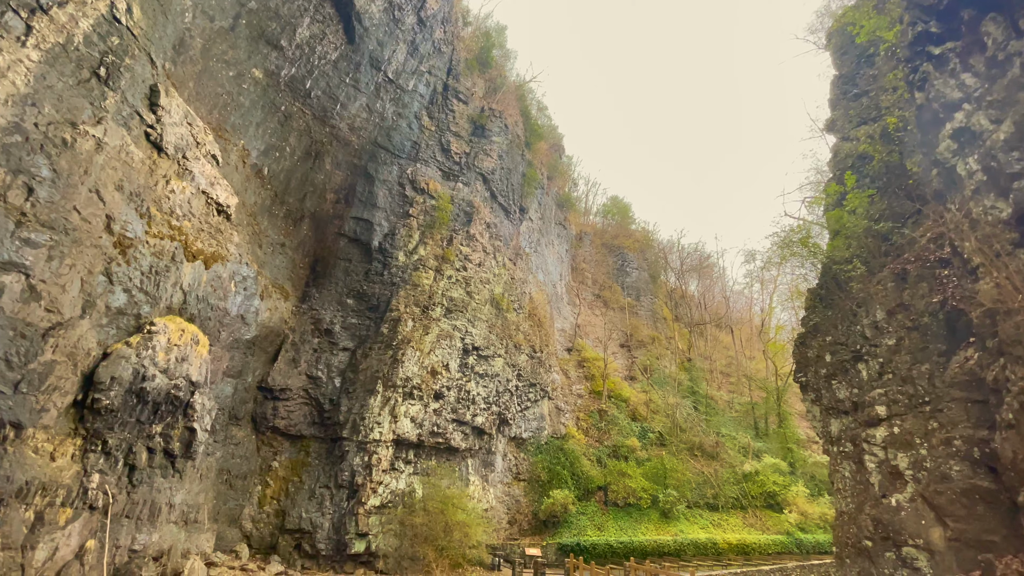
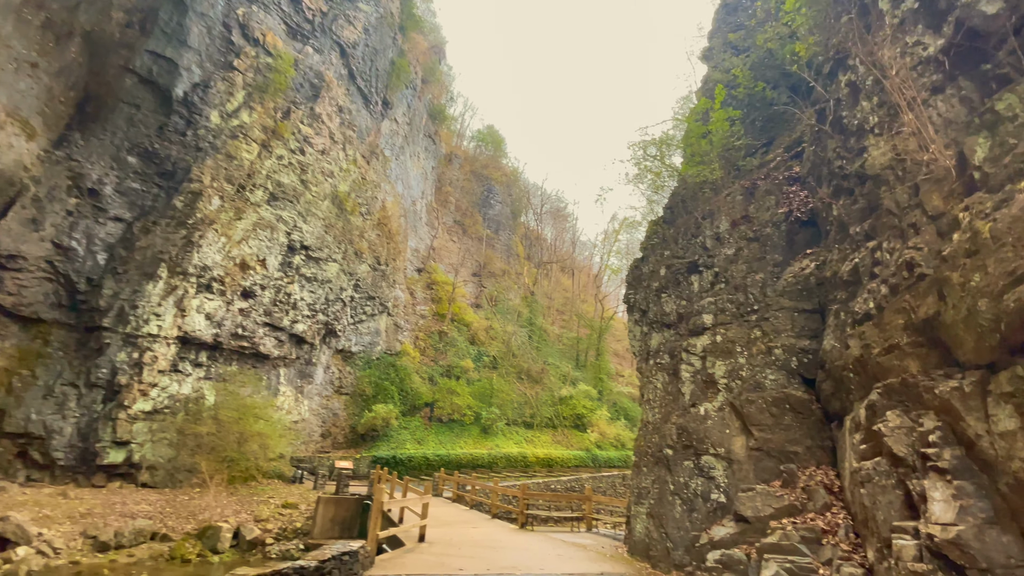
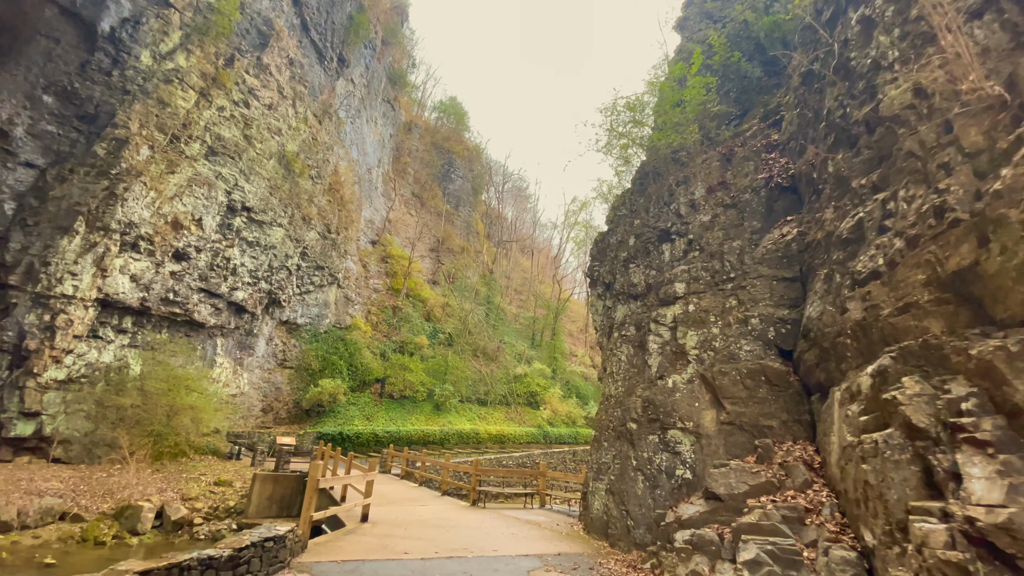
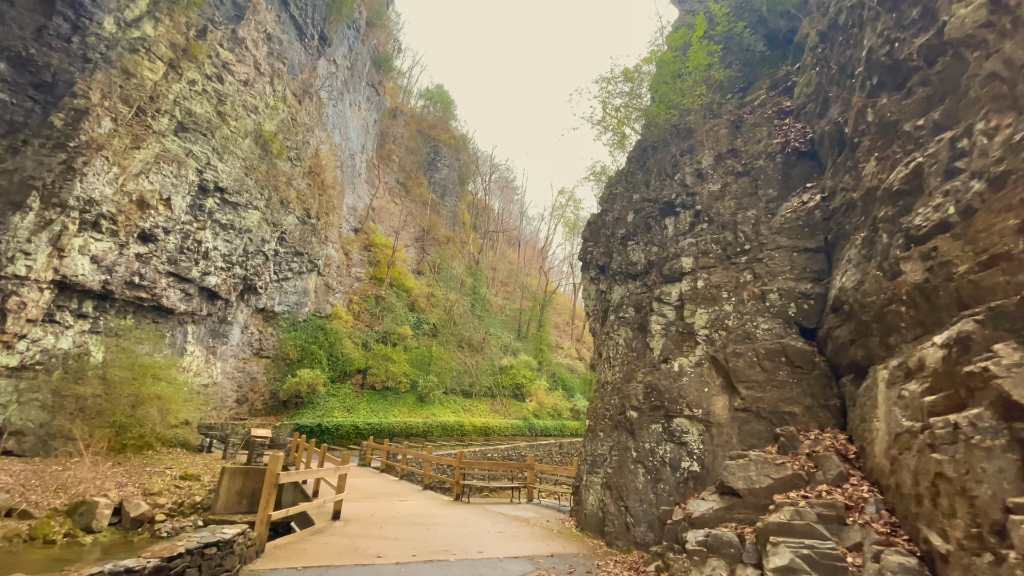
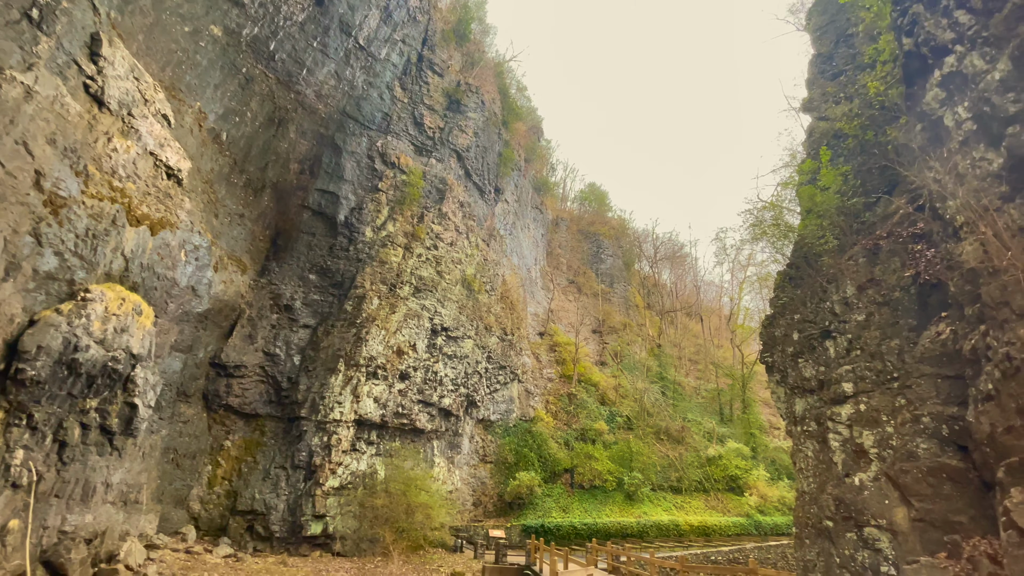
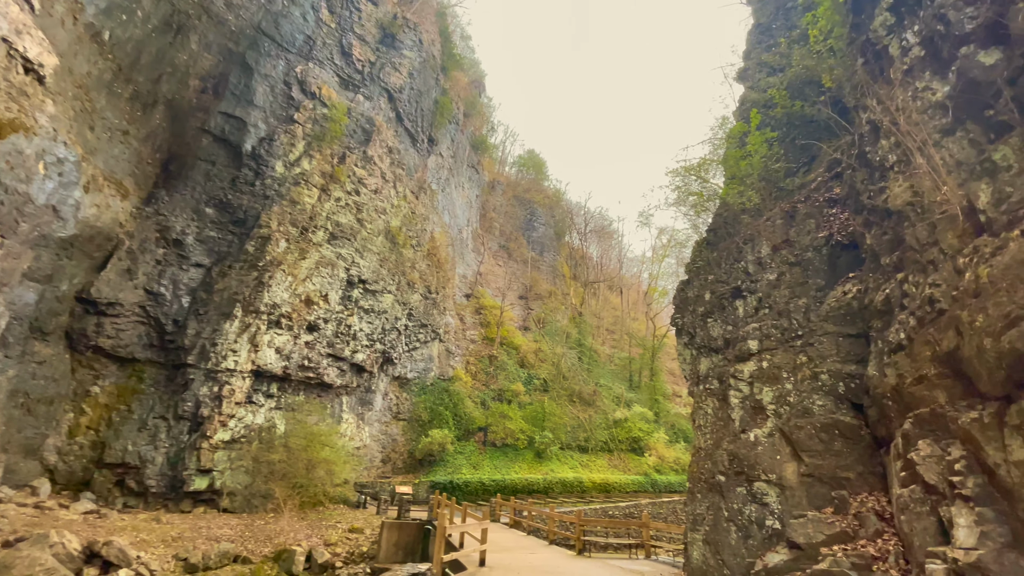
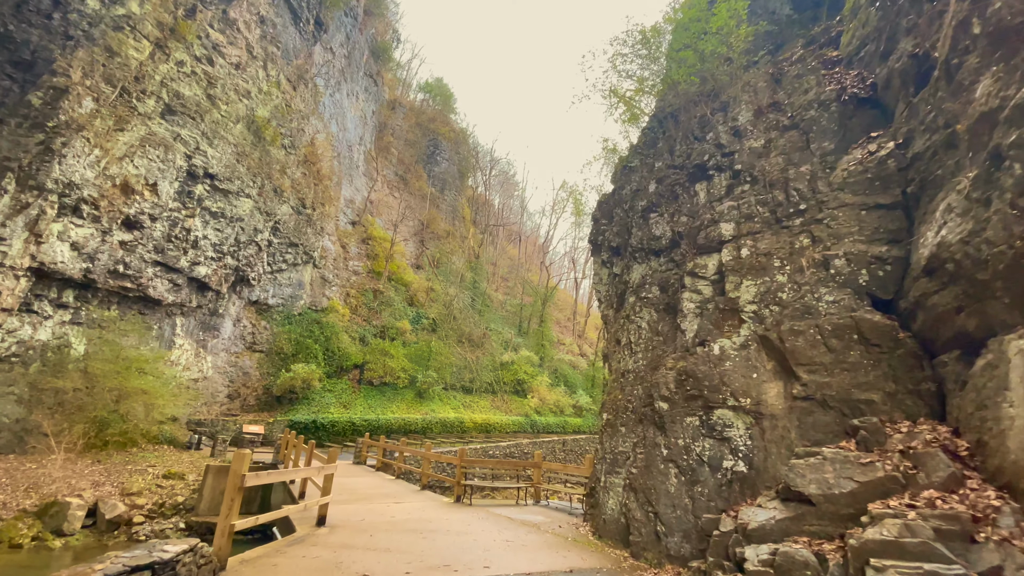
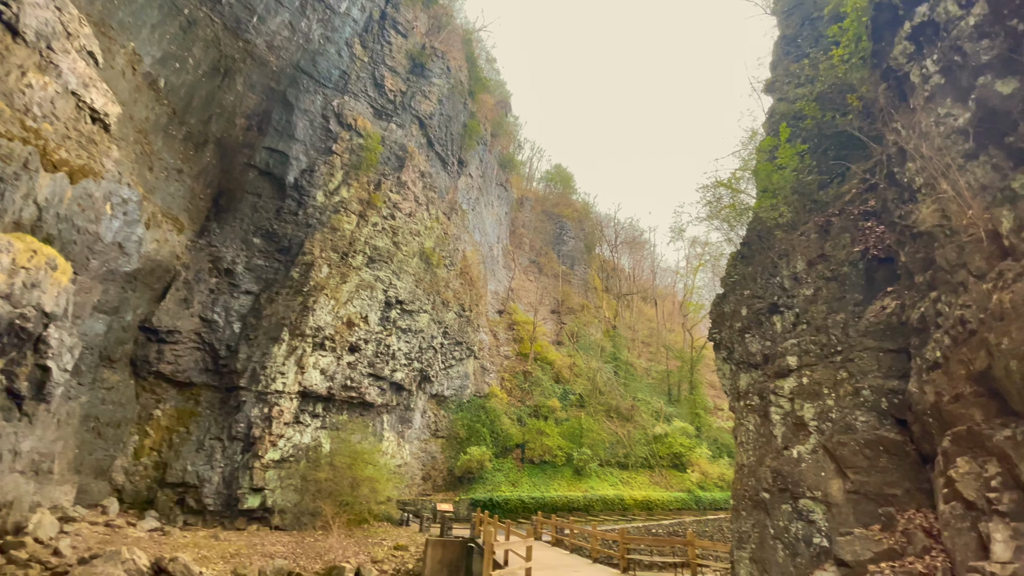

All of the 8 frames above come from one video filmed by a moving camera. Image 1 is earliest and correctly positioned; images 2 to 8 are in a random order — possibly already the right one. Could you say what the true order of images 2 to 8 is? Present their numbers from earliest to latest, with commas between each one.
5, 8, 6, 2, 3, 4, 7
